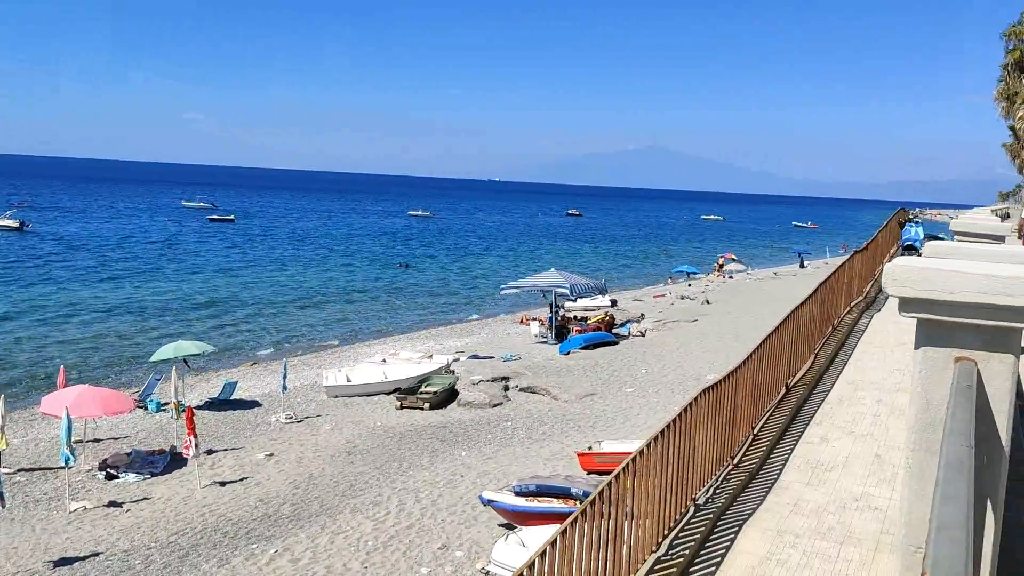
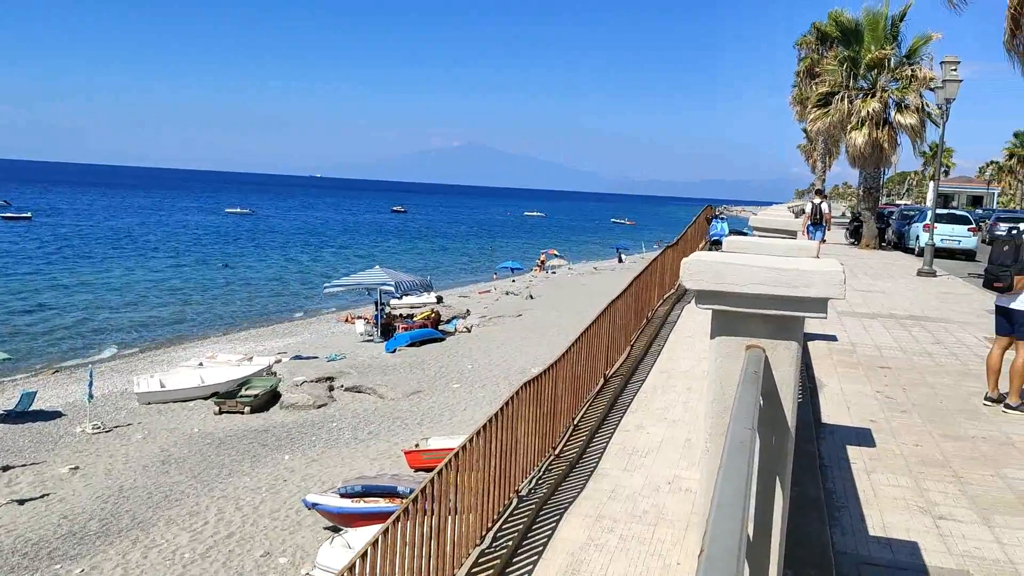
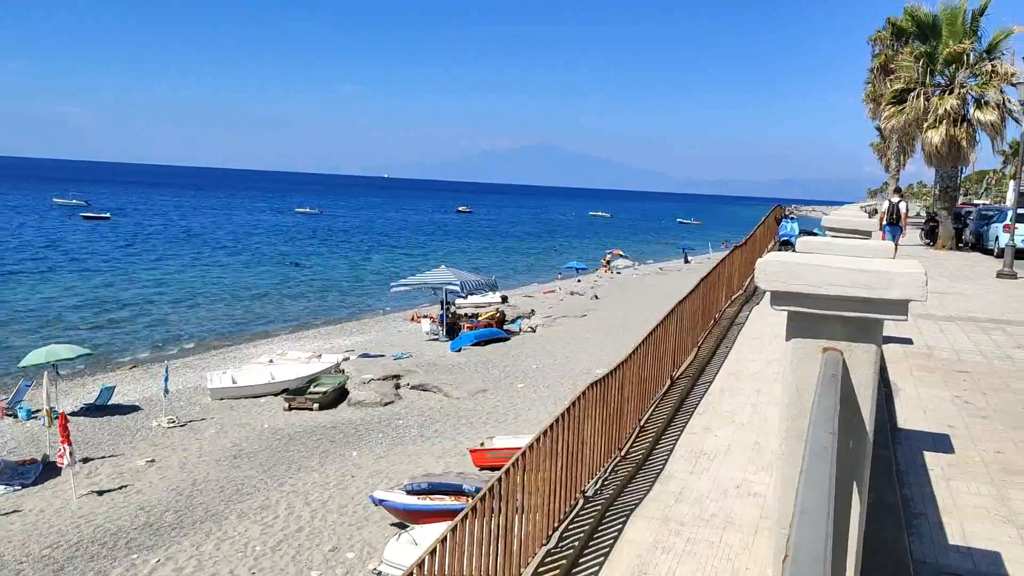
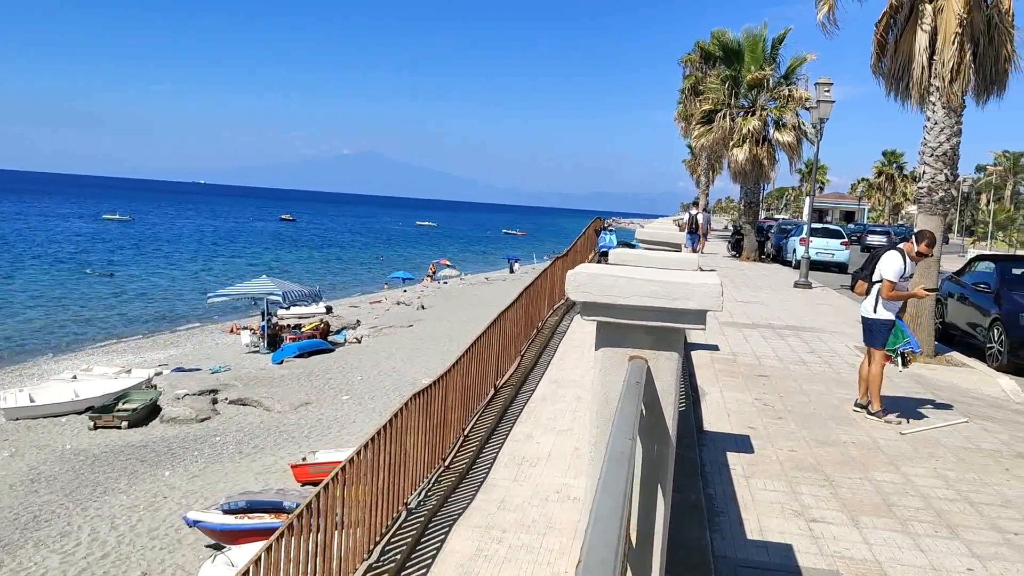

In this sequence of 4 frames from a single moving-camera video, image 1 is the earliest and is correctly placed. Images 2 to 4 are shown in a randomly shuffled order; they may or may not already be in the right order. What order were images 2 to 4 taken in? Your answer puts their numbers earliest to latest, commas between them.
3, 2, 4
